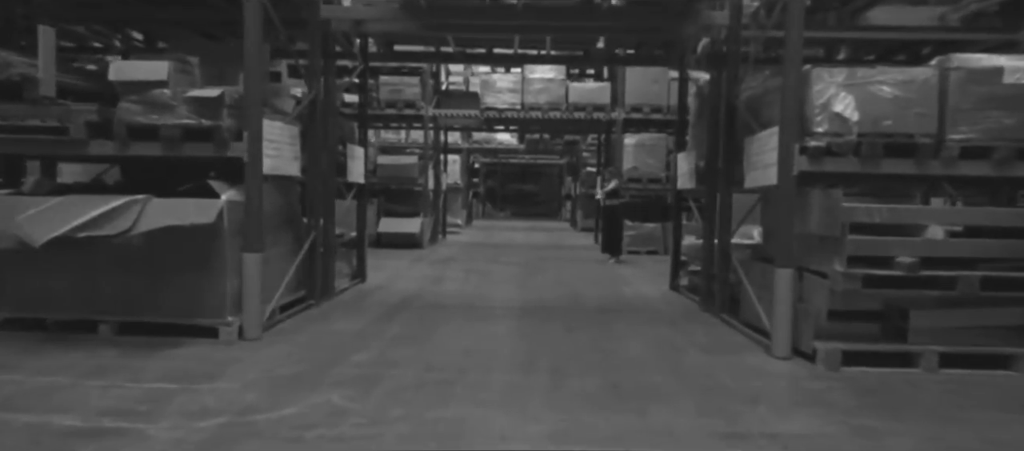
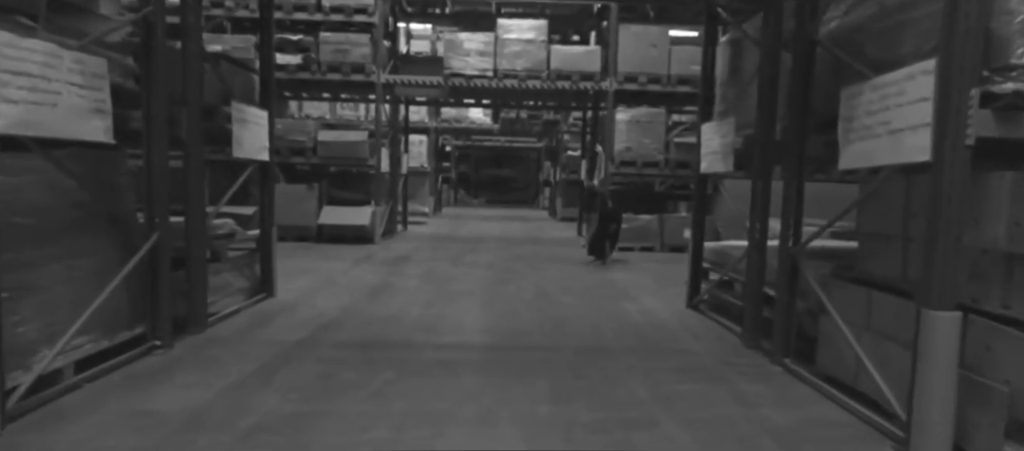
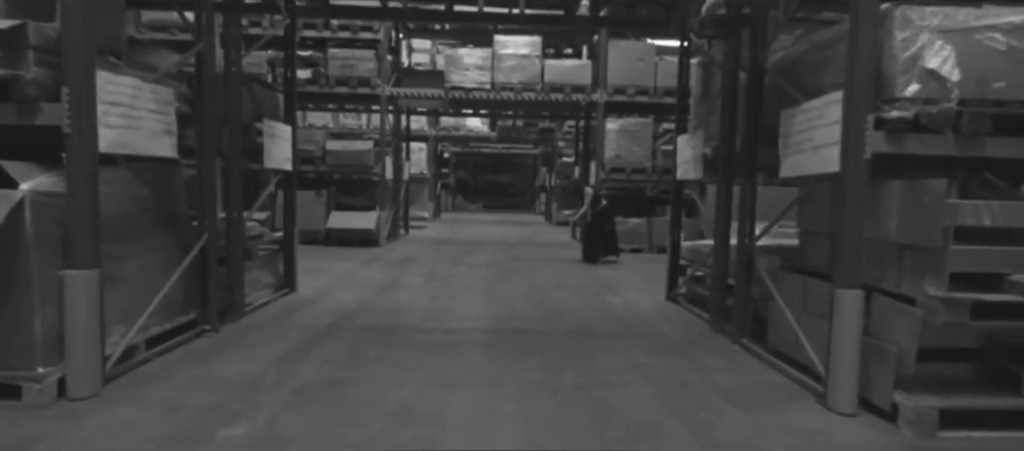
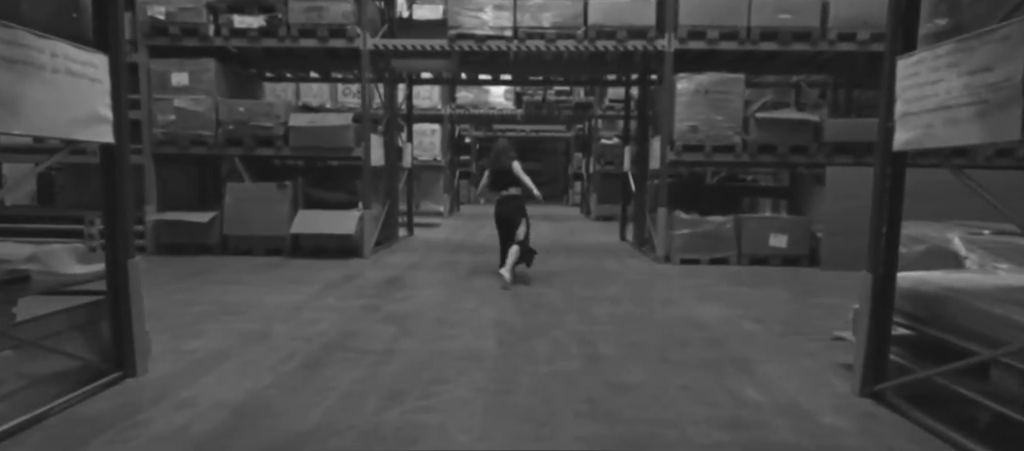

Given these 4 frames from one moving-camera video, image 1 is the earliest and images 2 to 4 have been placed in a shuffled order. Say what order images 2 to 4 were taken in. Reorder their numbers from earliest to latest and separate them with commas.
3, 2, 4
